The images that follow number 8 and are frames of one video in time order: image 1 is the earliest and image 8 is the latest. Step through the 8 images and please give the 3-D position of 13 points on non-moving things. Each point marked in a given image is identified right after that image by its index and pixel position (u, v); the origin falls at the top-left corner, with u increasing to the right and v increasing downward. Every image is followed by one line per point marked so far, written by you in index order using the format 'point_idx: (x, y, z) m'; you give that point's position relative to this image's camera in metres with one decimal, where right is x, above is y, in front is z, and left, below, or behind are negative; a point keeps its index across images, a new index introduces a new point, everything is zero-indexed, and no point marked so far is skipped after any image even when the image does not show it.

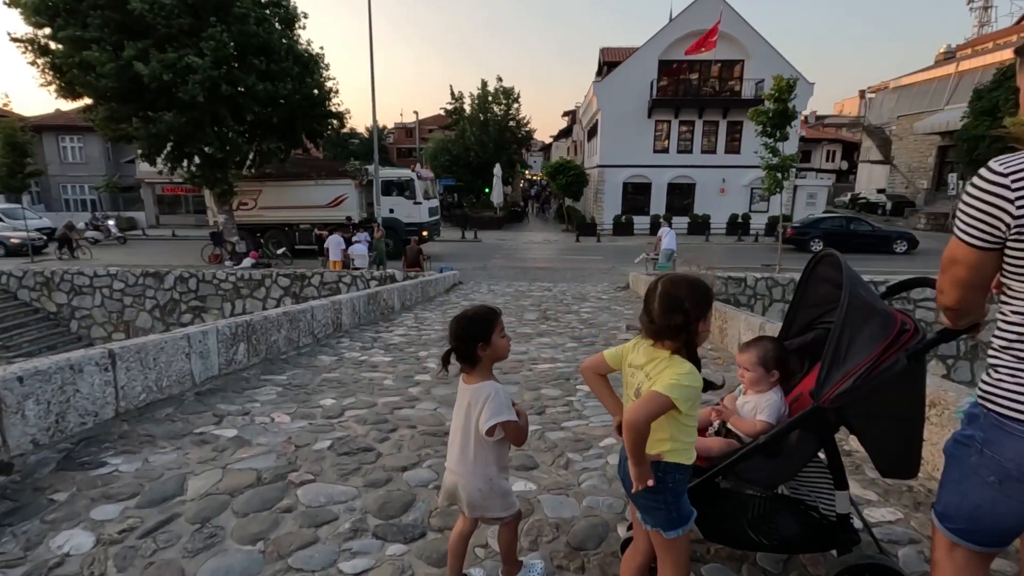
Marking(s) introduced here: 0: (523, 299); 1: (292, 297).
0: (+0.2, -0.3, +11.1) m
1: (-5.9, -0.2, +14.2) m
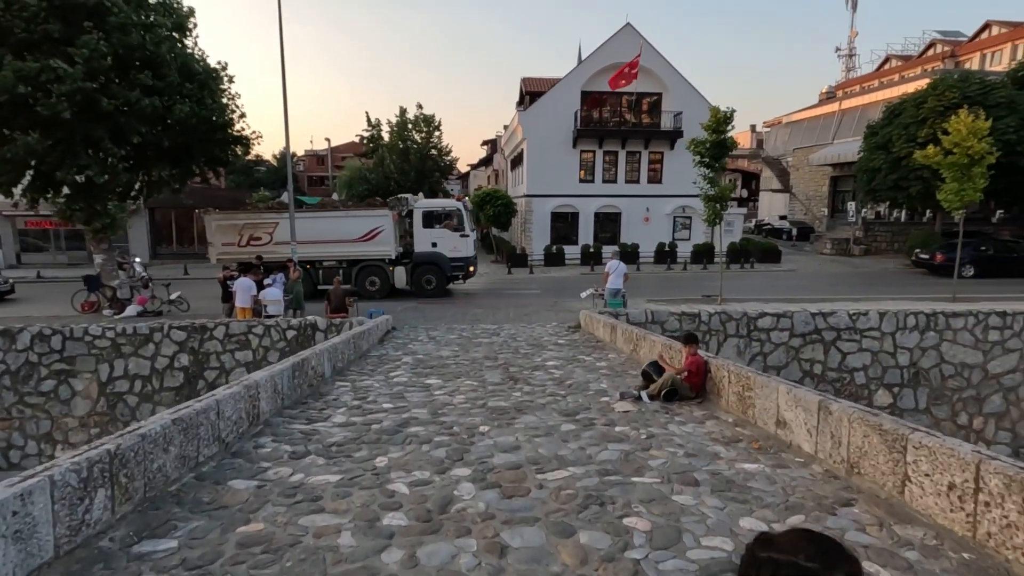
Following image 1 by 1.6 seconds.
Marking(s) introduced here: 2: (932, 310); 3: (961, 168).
0: (-0.7, -1.1, +9.7) m
1: (-7.2, -1.5, +11.9) m
2: (+9.8, -0.5, +12.5) m
3: (+13.2, +3.5, +15.7) m
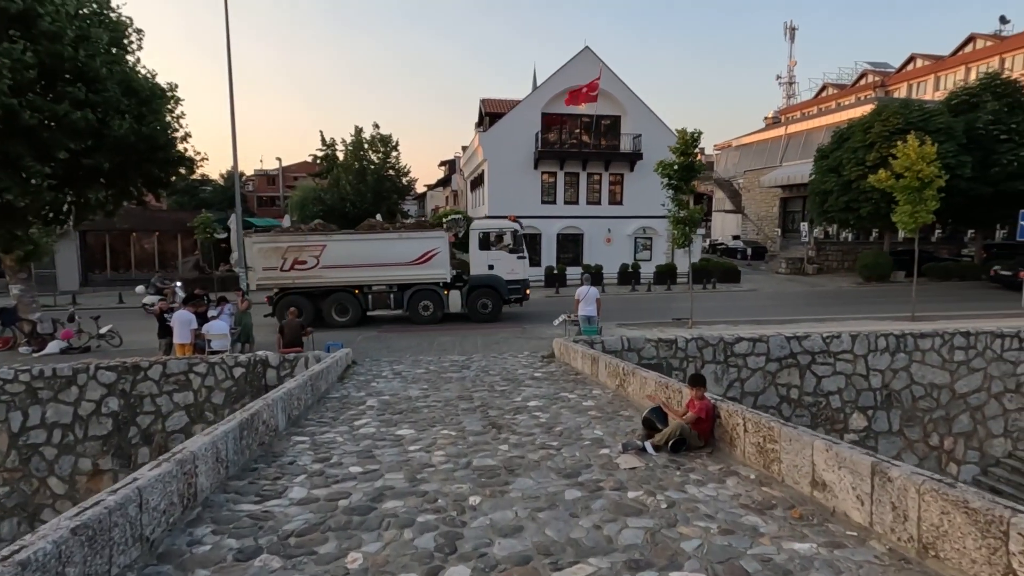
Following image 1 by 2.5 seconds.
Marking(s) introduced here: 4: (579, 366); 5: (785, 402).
0: (-1.2, -1.7, +8.9) m
1: (-7.8, -2.2, +10.6) m
2: (+9.1, -1.0, +12.6) m
3: (+12.2, +2.9, +16.2) m
4: (+1.2, -1.5, +9.9) m
5: (+6.3, -2.6, +12.3) m
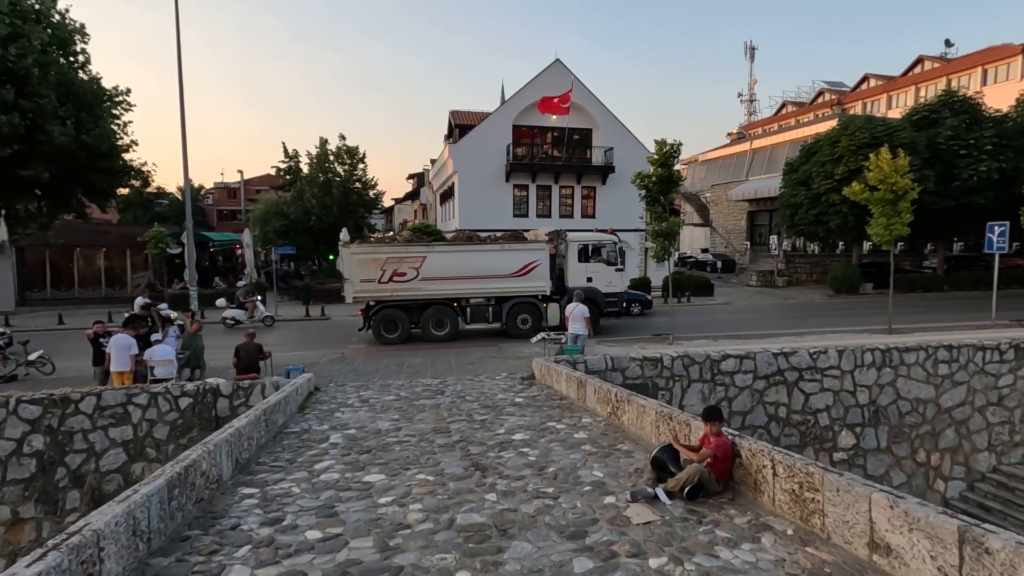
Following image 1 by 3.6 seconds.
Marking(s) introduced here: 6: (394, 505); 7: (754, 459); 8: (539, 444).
0: (-1.5, -2.0, +8.0) m
1: (-8.1, -2.5, +9.3) m
2: (+8.6, -1.3, +12.3) m
3: (+11.4, +2.5, +16.2) m
4: (+0.9, -1.8, +9.2) m
5: (+5.8, -3.0, +11.9) m
6: (-1.0, -1.9, +4.6) m
7: (+2.0, -1.4, +4.3) m
8: (+0.3, -1.8, +6.3) m
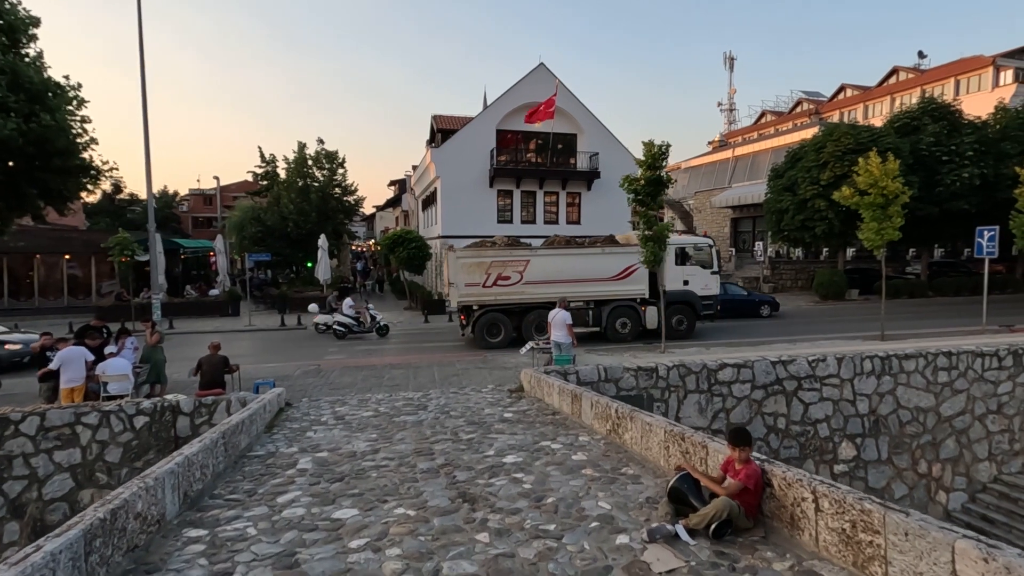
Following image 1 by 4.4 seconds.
0: (-1.6, -2.1, +7.3) m
1: (-8.3, -2.7, +8.3) m
2: (+8.3, -1.4, +11.9) m
3: (+10.9, +2.4, +15.9) m
4: (+0.7, -1.9, +8.5) m
5: (+5.5, -3.1, +11.4) m
6: (-1.0, -1.9, +3.8) m
7: (+1.9, -1.4, +3.7) m
8: (+0.2, -1.9, +5.6) m
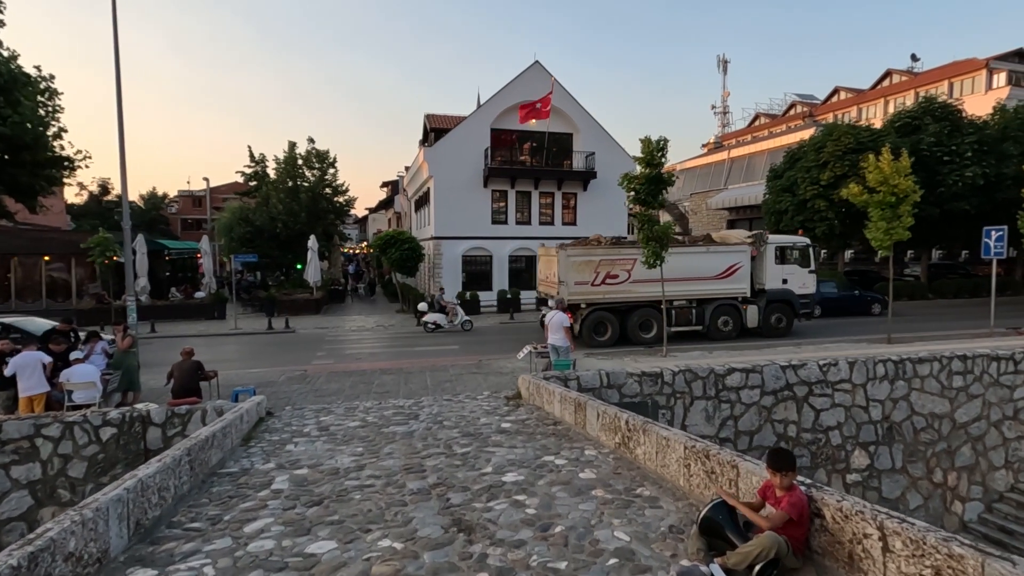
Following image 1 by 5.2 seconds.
0: (-1.6, -2.1, +6.7) m
1: (-8.3, -2.7, +7.6) m
2: (+8.3, -1.4, +11.4) m
3: (+10.8, +2.3, +15.5) m
4: (+0.7, -1.9, +7.9) m
5: (+5.5, -3.1, +10.8) m
6: (-1.0, -1.9, +3.2) m
7: (+2.0, -1.4, +3.1) m
8: (+0.2, -1.9, +5.0) m
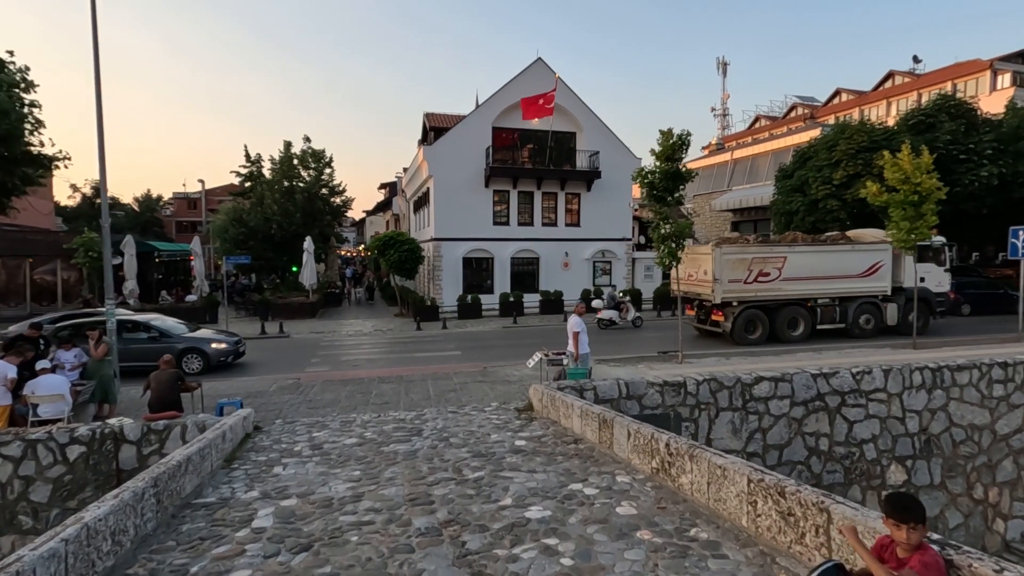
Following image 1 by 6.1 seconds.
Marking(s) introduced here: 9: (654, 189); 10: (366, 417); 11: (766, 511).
0: (-1.4, -2.1, +5.8) m
1: (-8.1, -2.7, +6.7) m
2: (+8.4, -1.5, +10.6) m
3: (+11.0, +2.3, +14.7) m
4: (+0.9, -1.9, +7.1) m
5: (+5.7, -3.1, +10.0) m
6: (-0.8, -1.9, +2.4) m
7: (+2.2, -1.4, +2.3) m
8: (+0.4, -1.9, +4.2) m
9: (+3.5, +2.4, +13.1) m
10: (-2.4, -2.1, +8.8) m
11: (+1.8, -1.6, +3.8) m
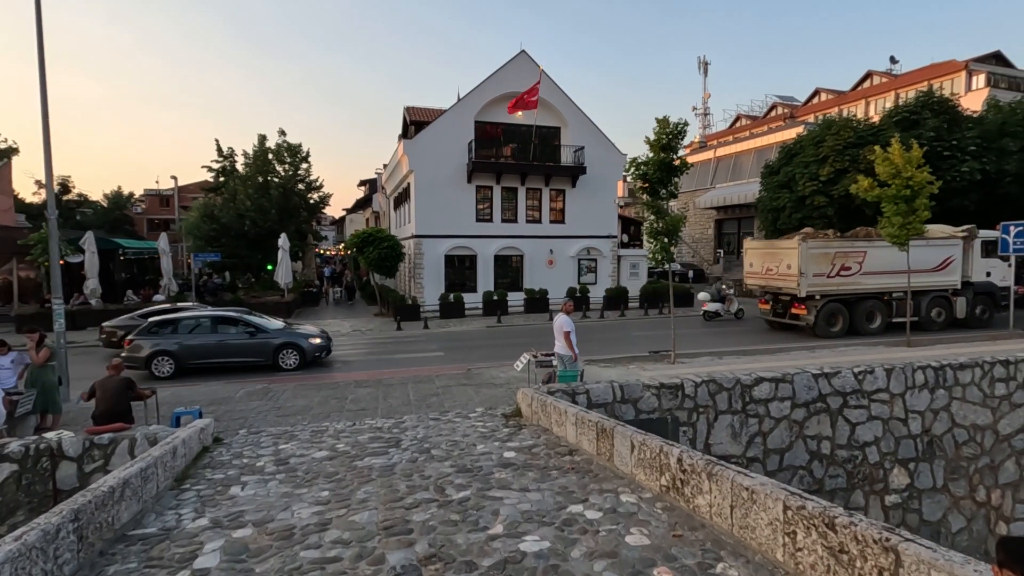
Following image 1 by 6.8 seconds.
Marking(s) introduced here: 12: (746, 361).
0: (-1.5, -2.0, +5.1) m
1: (-8.3, -2.7, +5.8) m
2: (+8.2, -1.4, +10.2) m
3: (+10.6, +2.4, +14.4) m
4: (+0.7, -1.8, +6.5) m
5: (+5.4, -3.1, +9.5) m
6: (-0.8, -1.8, +1.7) m
7: (+2.2, -1.3, +1.7) m
8: (+0.4, -1.8, +3.5) m
9: (+3.1, +2.5, +12.5) m
10: (-2.6, -2.1, +8.1) m
11: (+1.8, -1.5, +3.1) m
12: (+5.2, -1.6, +11.5) m
